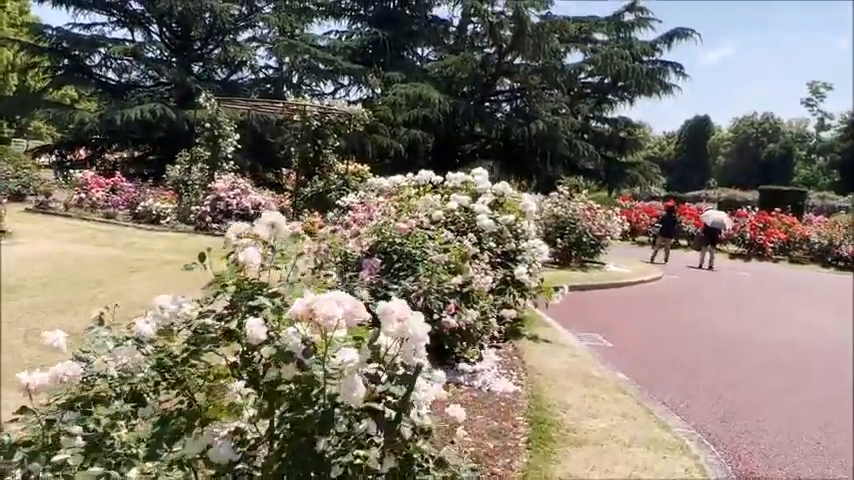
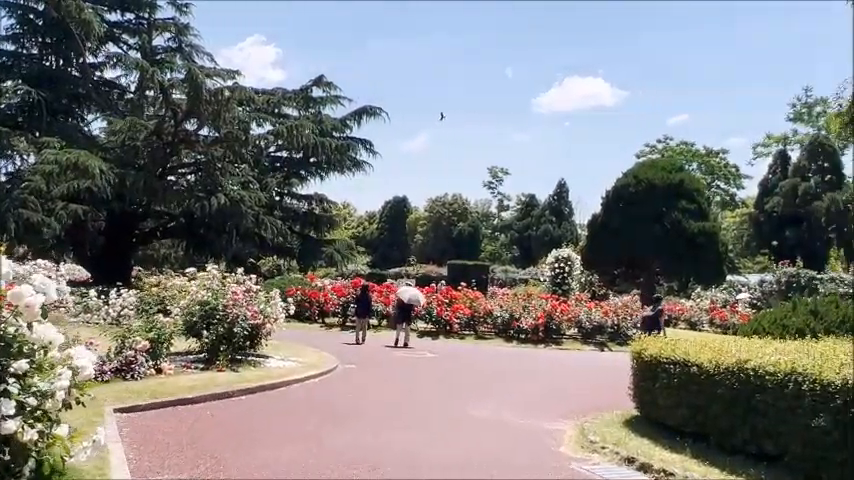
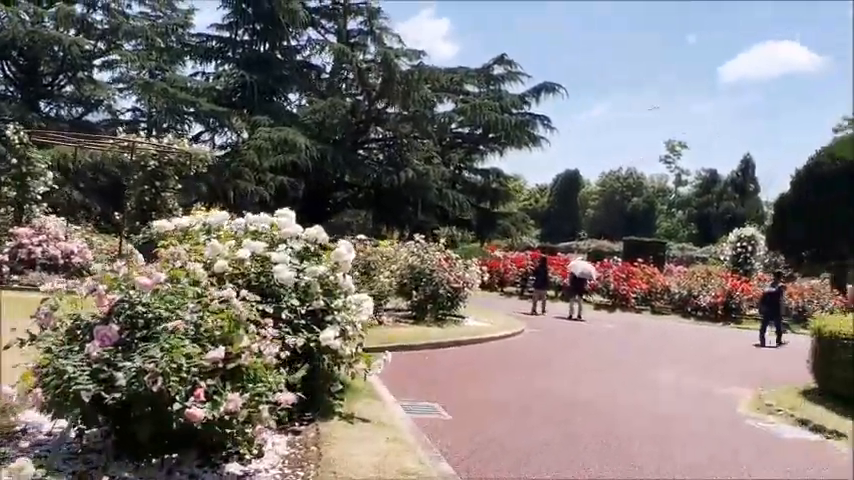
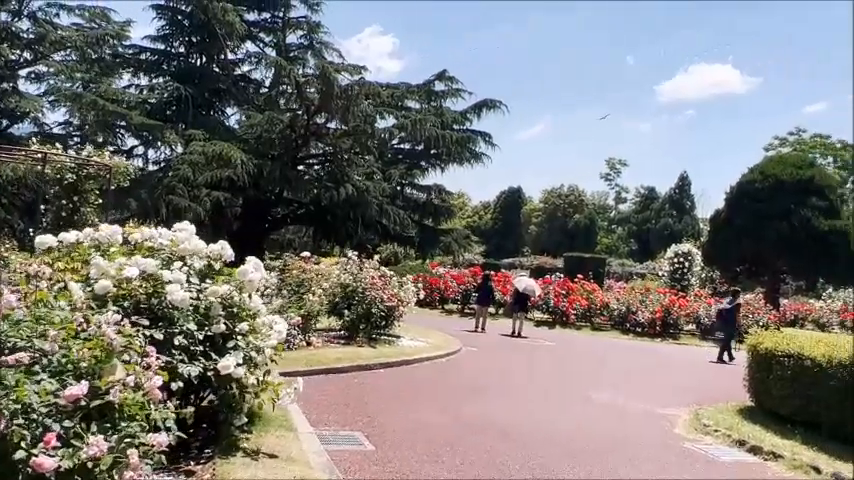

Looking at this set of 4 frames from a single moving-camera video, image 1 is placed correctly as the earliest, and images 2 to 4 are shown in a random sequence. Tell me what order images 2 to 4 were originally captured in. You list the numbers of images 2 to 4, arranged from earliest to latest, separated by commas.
3, 4, 2
